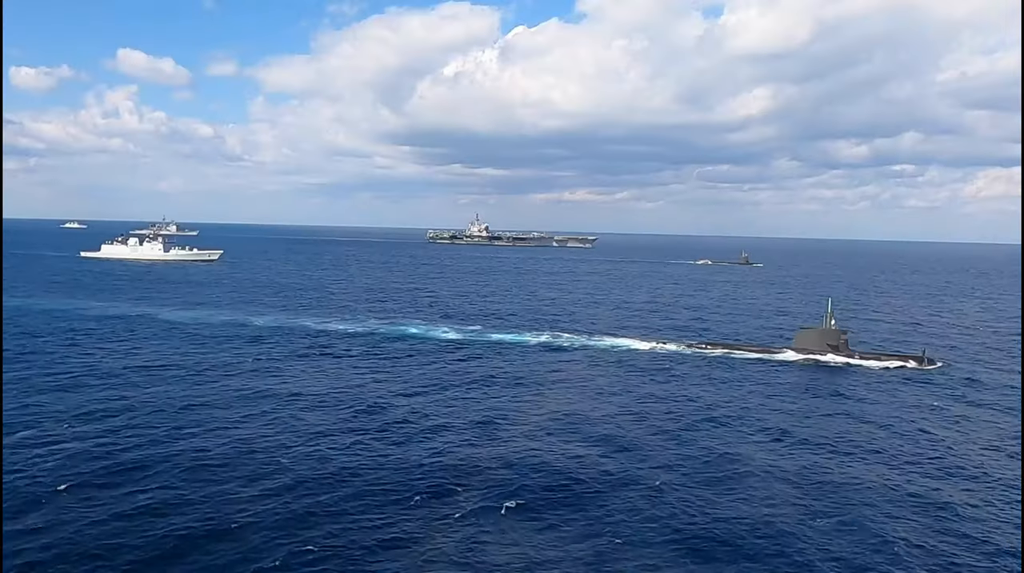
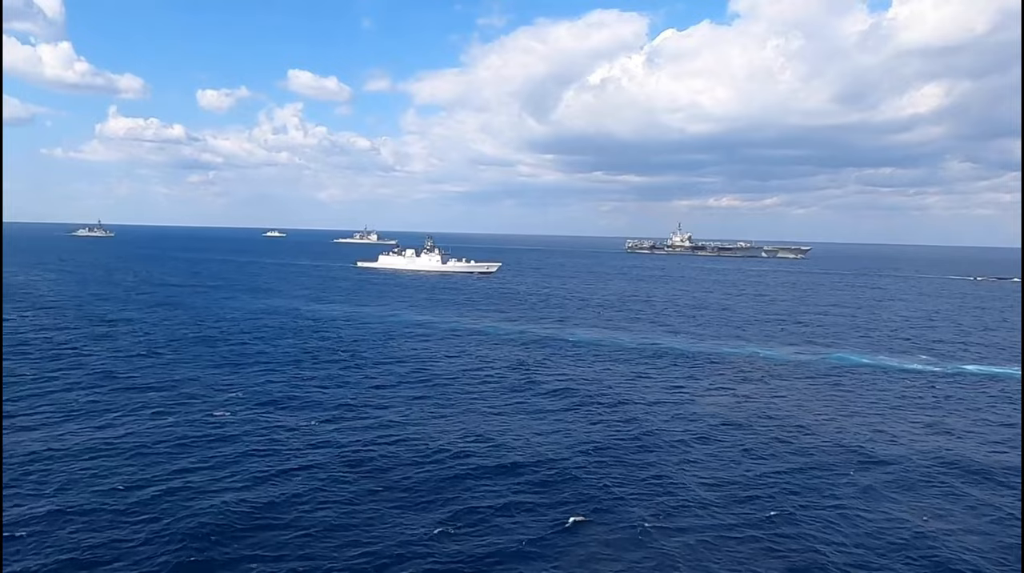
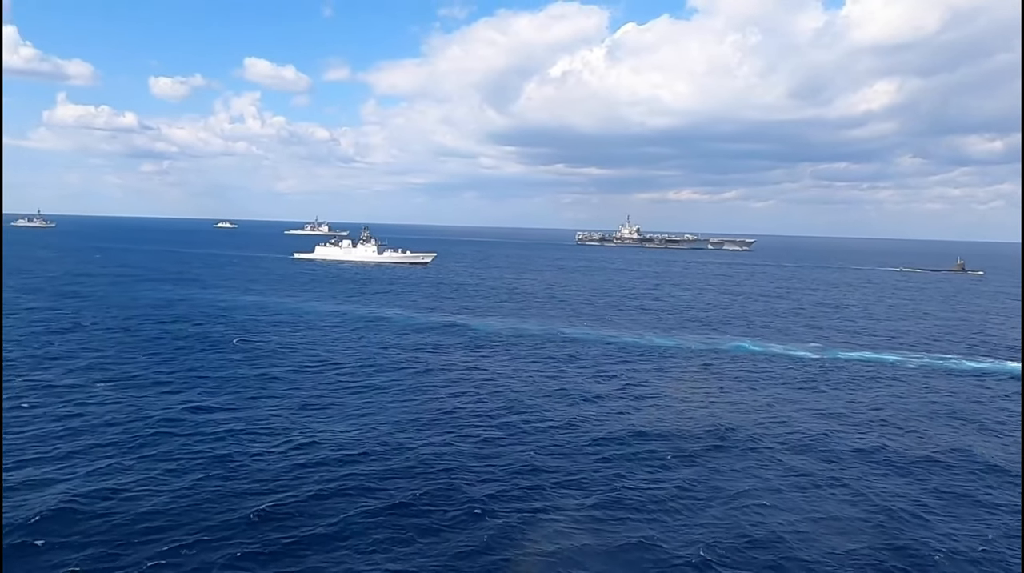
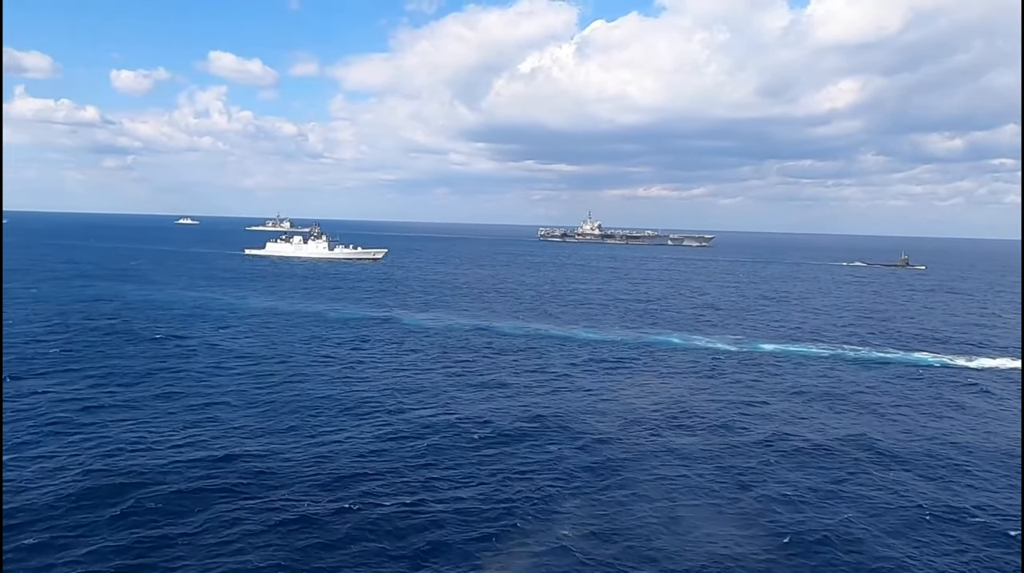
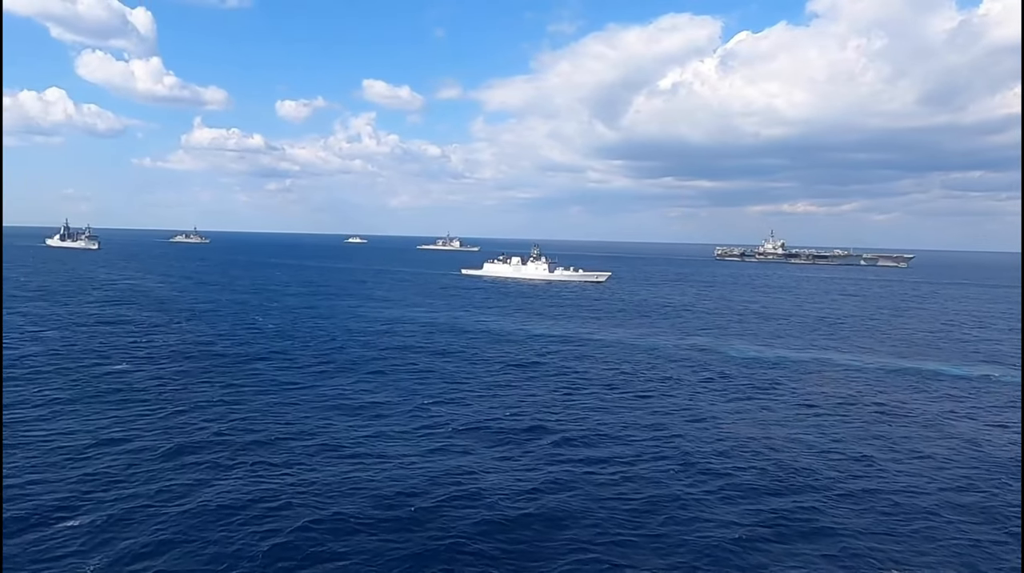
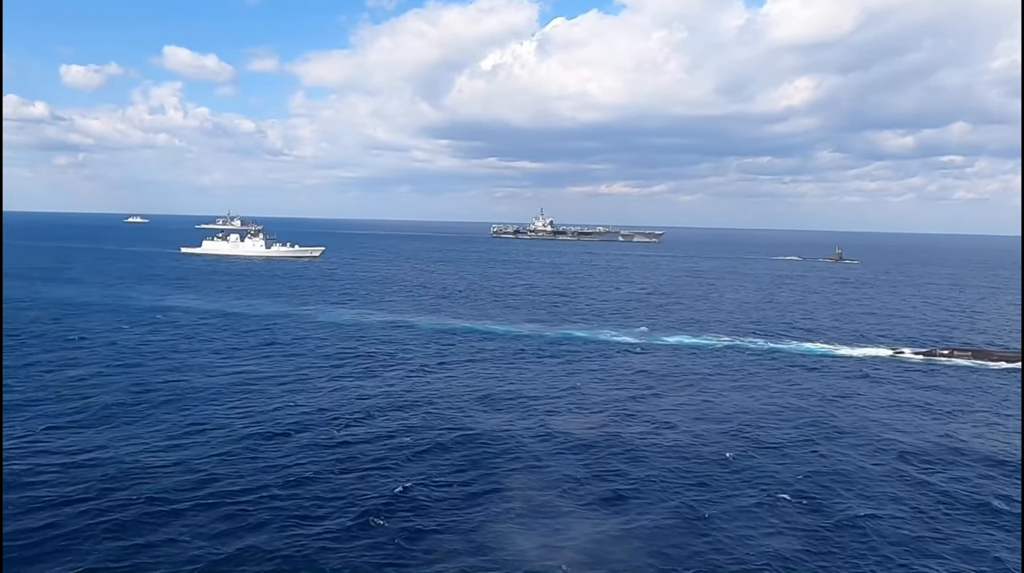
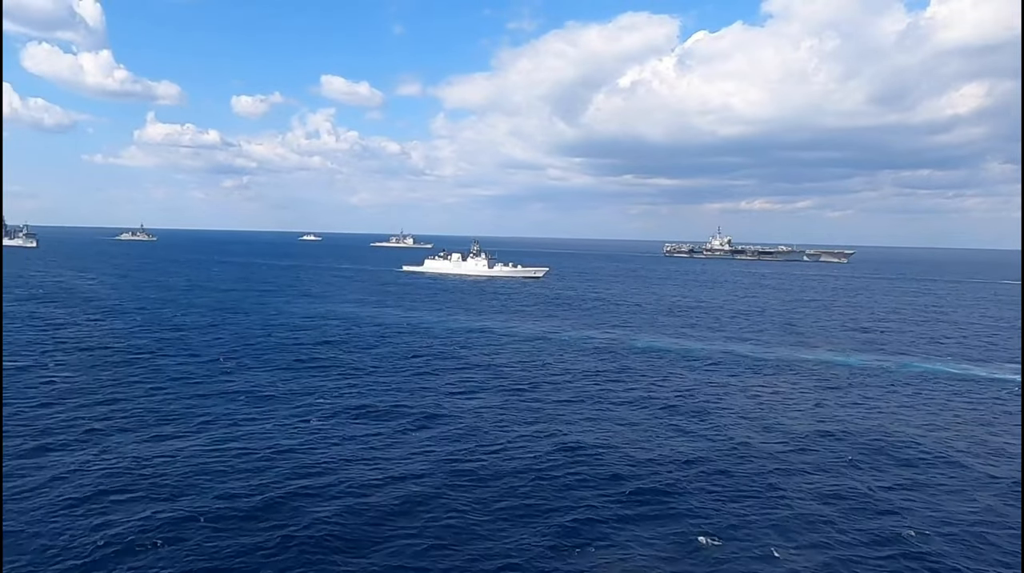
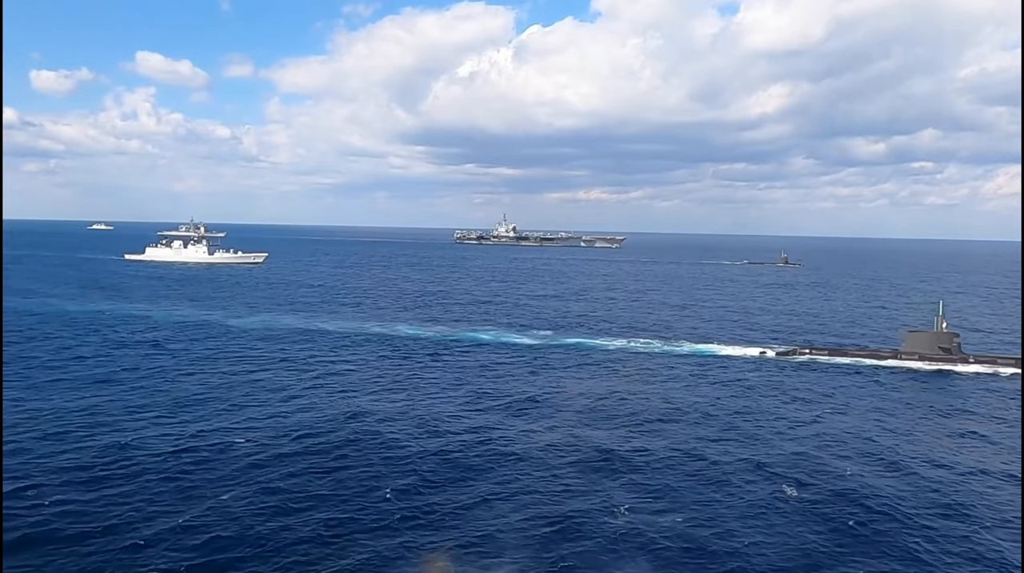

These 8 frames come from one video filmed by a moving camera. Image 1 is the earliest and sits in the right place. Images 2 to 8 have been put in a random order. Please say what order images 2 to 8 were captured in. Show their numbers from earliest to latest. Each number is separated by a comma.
8, 6, 4, 3, 2, 7, 5
